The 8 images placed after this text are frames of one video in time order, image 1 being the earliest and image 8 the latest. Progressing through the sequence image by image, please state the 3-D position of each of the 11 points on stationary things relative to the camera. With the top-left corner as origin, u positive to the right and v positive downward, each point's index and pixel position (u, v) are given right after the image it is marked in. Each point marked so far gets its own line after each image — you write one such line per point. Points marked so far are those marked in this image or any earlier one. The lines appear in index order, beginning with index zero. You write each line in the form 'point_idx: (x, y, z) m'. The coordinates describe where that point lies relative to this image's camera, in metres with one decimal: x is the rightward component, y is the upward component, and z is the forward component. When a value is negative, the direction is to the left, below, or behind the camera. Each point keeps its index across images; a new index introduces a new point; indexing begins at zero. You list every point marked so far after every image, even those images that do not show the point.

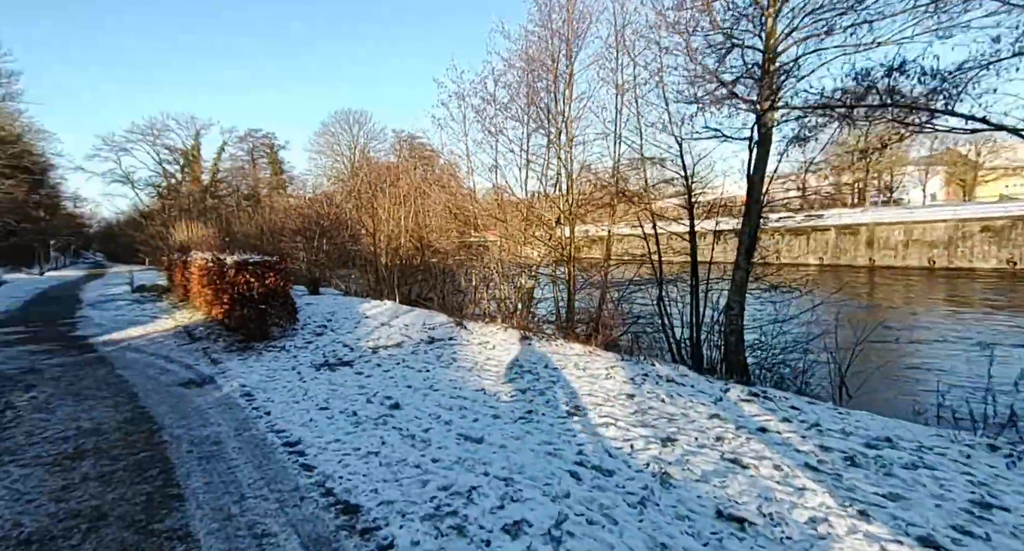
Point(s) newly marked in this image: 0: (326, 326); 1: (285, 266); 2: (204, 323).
0: (-3.5, -1.0, +9.3) m
1: (-4.1, +0.2, +8.8) m
2: (-6.3, -1.0, +9.9) m
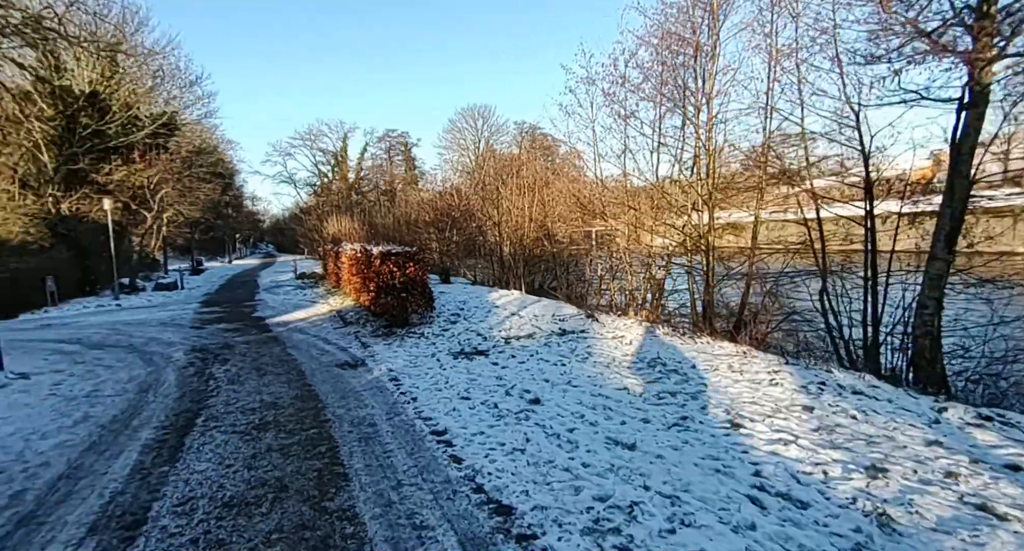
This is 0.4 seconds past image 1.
0: (-1.0, -0.8, +9.6) m
1: (-1.6, +0.4, +9.2) m
2: (-3.5, -0.8, +10.8) m
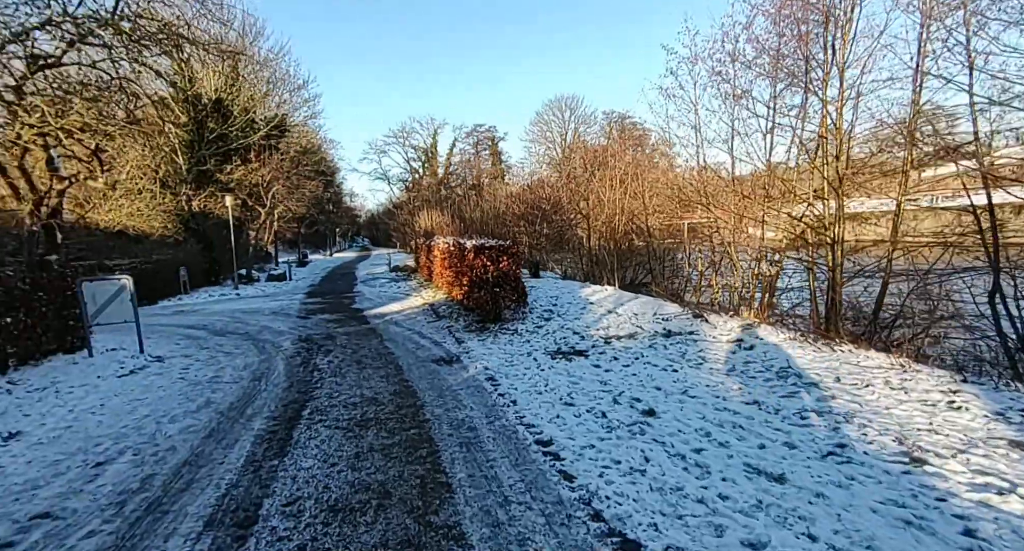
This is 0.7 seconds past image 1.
0: (+0.8, -0.7, +9.2) m
1: (+0.1, +0.5, +8.9) m
2: (-1.5, -0.6, +10.9) m
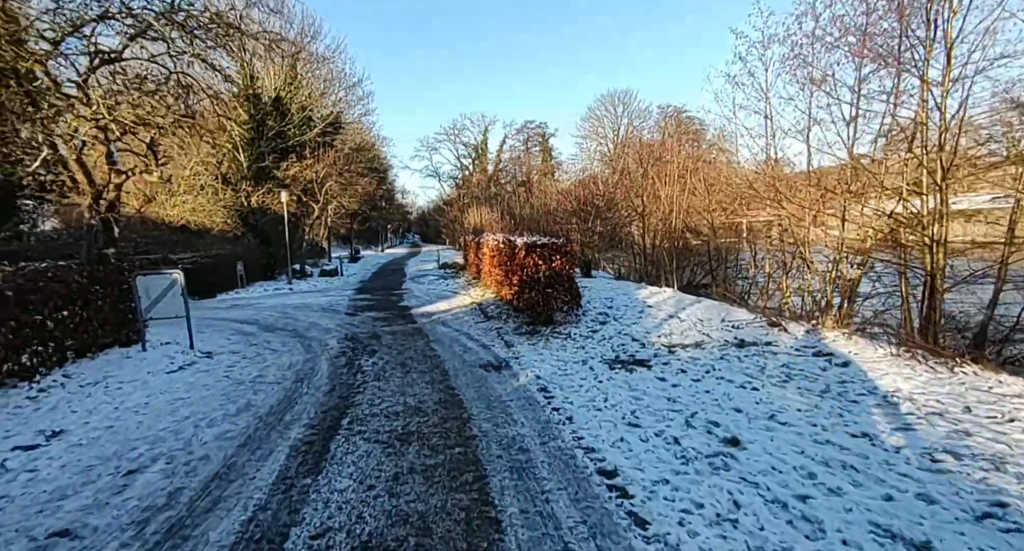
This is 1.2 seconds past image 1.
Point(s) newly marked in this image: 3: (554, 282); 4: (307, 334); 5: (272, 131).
0: (+1.7, -0.7, +8.6) m
1: (+1.0, +0.5, +8.4) m
2: (-0.4, -0.6, +10.5) m
3: (+0.7, -0.1, +8.1) m
4: (-3.6, -1.0, +8.5) m
5: (-9.4, +5.6, +19.1) m
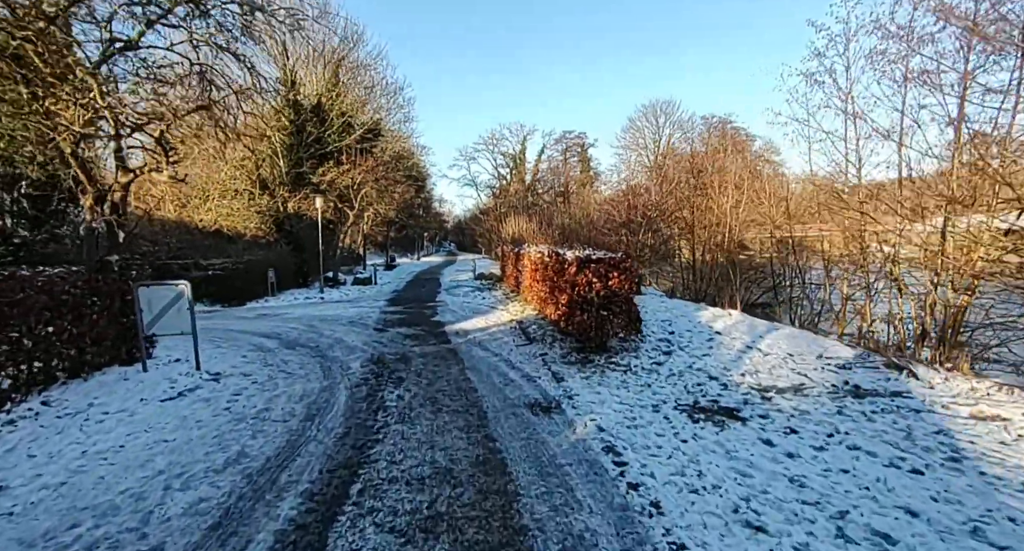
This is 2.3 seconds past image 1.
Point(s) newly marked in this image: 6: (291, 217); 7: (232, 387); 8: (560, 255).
0: (+2.5, -1.0, +7.4) m
1: (+1.8, +0.2, +7.2) m
2: (+0.5, -0.9, +9.4) m
3: (+1.4, -0.4, +7.0) m
4: (-2.8, -1.2, +7.6) m
5: (-7.7, +5.3, +18.8) m
6: (-8.2, +2.1, +18.0) m
7: (-3.3, -1.3, +5.7) m
8: (+0.9, +0.4, +8.4) m
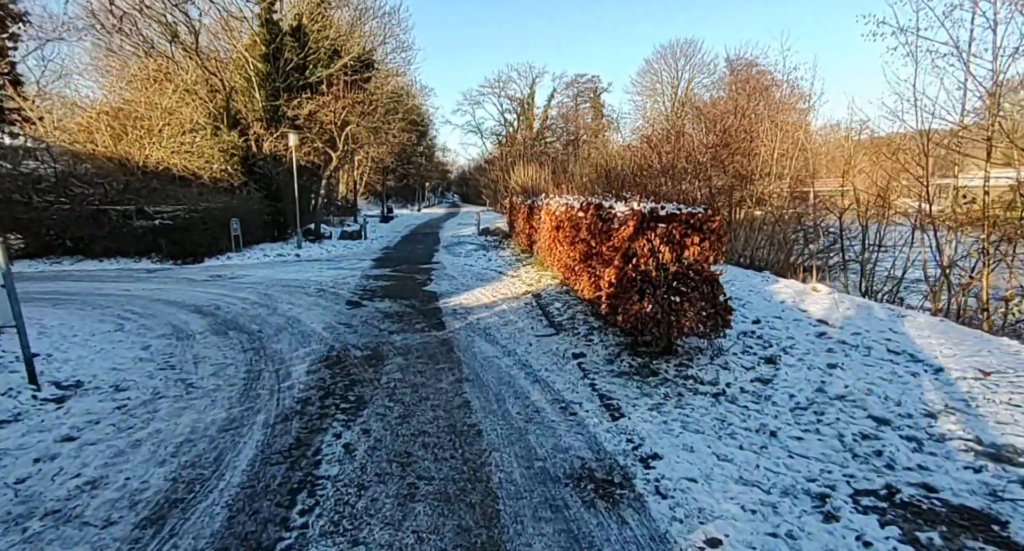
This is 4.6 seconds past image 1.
0: (+2.7, -0.7, +5.0) m
1: (+2.0, +0.5, +4.7) m
2: (+0.7, -0.3, +7.0) m
3: (+1.6, -0.1, +4.6) m
4: (-2.6, -0.8, +5.3) m
5: (-7.3, +6.9, +15.8) m
6: (-7.8, +3.7, +15.3) m
7: (-3.1, -1.0, +3.4) m
8: (+1.1, +0.8, +6.0) m
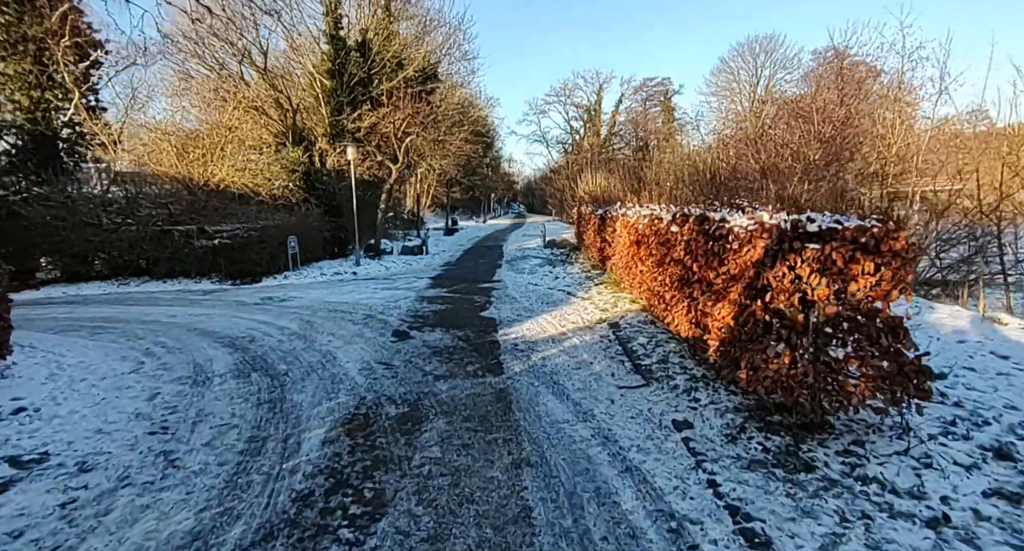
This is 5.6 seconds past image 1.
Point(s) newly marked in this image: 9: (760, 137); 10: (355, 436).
0: (+3.2, -0.9, +3.3) m
1: (+2.5, +0.2, +3.2) m
2: (+1.6, -0.7, +5.6) m
3: (+2.1, -0.3, +3.0) m
4: (-2.0, -1.1, +4.3) m
5: (-5.2, +6.4, +15.6) m
6: (-5.7, +3.1, +15.1) m
7: (-2.7, -1.3, +2.5) m
8: (+1.8, +0.5, +4.5) m
9: (+6.1, +3.5, +12.2) m
10: (-1.2, -1.2, +3.7) m
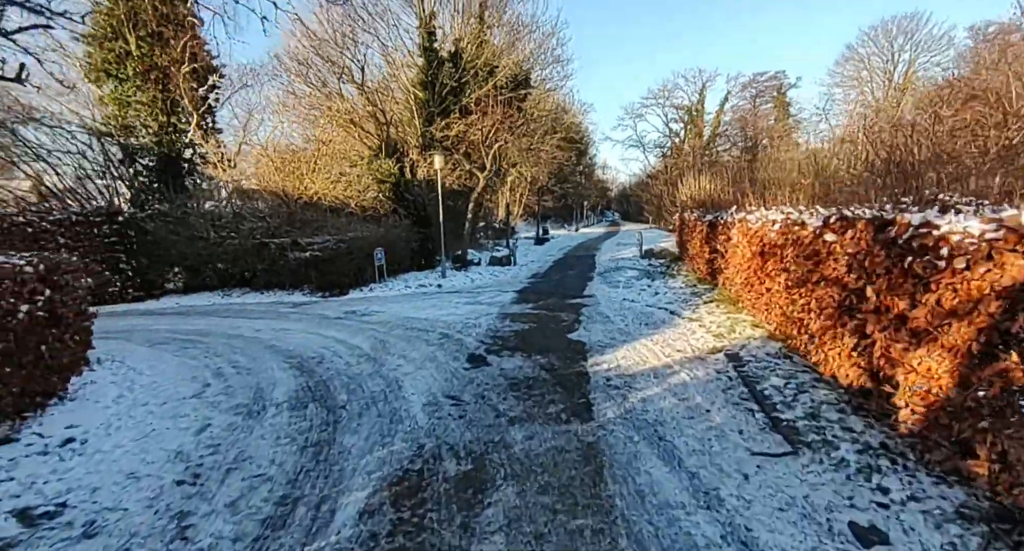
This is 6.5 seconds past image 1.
0: (+3.6, -1.1, +1.7) m
1: (+2.9, +0.1, +1.7) m
2: (+2.4, -0.9, +4.3) m
3: (+2.5, -0.5, +1.7) m
4: (-1.3, -1.3, +3.7) m
5: (-2.3, +6.0, +15.4) m
6: (-2.9, +2.8, +15.0) m
7: (-2.3, -1.4, +2.1) m
8: (+2.5, +0.3, +3.2) m
9: (+8.2, +3.2, +10.0) m
10: (-0.7, -1.3, +2.9) m
